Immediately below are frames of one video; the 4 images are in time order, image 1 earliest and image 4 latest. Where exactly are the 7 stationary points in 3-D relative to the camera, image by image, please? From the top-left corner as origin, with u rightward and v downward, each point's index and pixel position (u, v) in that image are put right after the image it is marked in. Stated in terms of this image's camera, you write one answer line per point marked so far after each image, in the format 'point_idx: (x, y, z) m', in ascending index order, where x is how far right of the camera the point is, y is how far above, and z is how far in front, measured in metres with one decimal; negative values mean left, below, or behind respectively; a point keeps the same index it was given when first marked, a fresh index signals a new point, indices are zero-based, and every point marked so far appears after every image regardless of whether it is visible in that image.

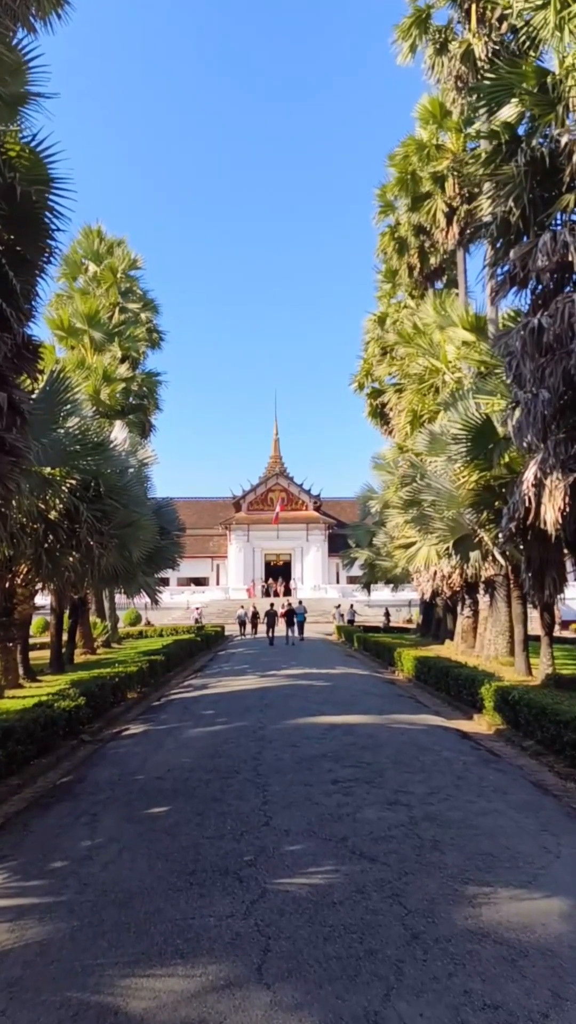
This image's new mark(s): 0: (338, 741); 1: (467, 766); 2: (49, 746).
0: (+0.5, -2.2, +8.3) m
1: (+1.5, -2.2, +7.3) m
2: (-2.4, -2.3, +8.4) m
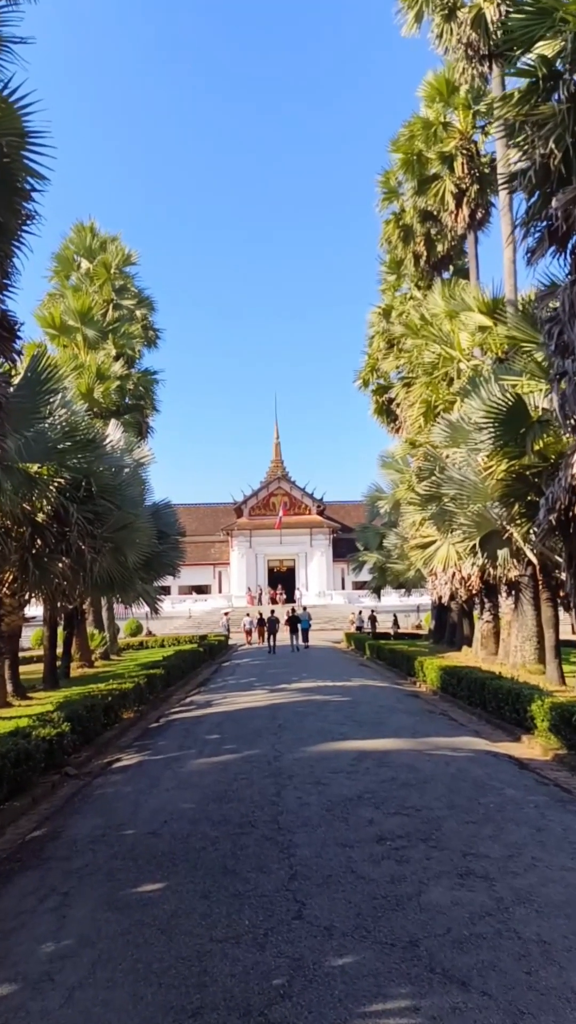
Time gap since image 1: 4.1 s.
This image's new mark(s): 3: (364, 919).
0: (+0.7, -2.1, +6.8) m
1: (+1.7, -2.0, +5.8) m
2: (-2.2, -2.3, +6.9) m
3: (+0.3, -1.8, +3.7) m
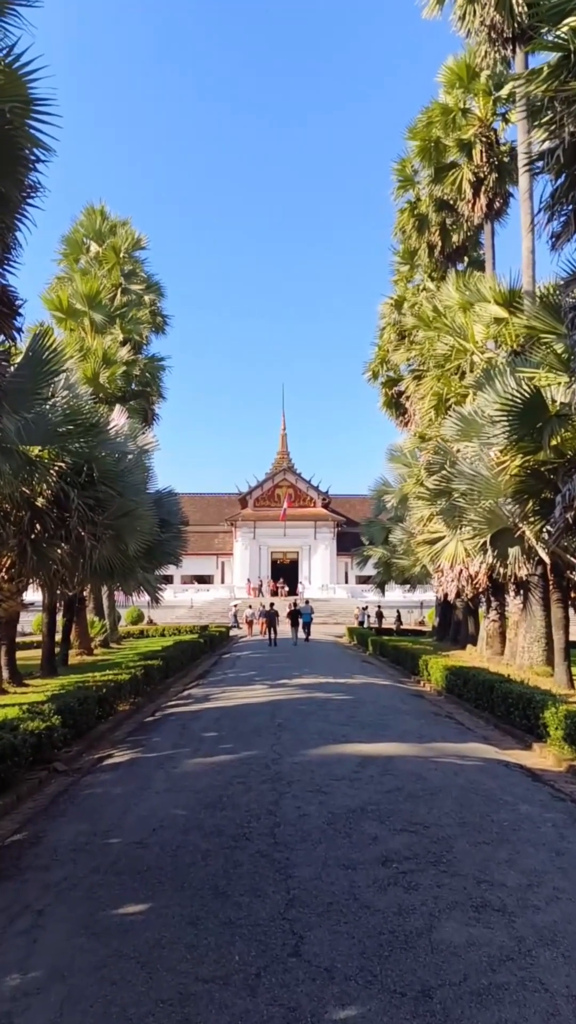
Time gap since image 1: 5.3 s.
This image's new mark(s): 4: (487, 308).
0: (+0.7, -2.1, +6.4) m
1: (+1.7, -2.0, +5.4) m
2: (-2.2, -2.1, +6.5) m
3: (+0.3, -1.8, +3.3) m
4: (+3.8, +3.8, +15.7) m
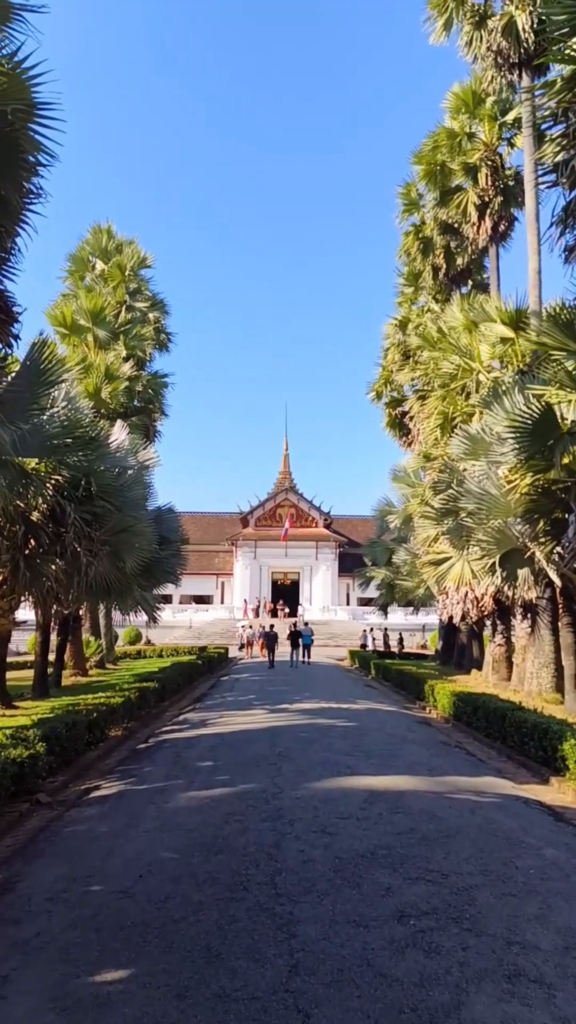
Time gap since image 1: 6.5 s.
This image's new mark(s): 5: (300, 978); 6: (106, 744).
0: (+0.7, -2.2, +5.8) m
1: (+1.7, -2.1, +4.8) m
2: (-2.2, -2.2, +6.0) m
3: (+0.3, -1.8, +2.8) m
4: (+3.8, +3.5, +15.3) m
5: (0.0, -1.8, +3.3) m
6: (-2.2, -2.8, +10.3) m
